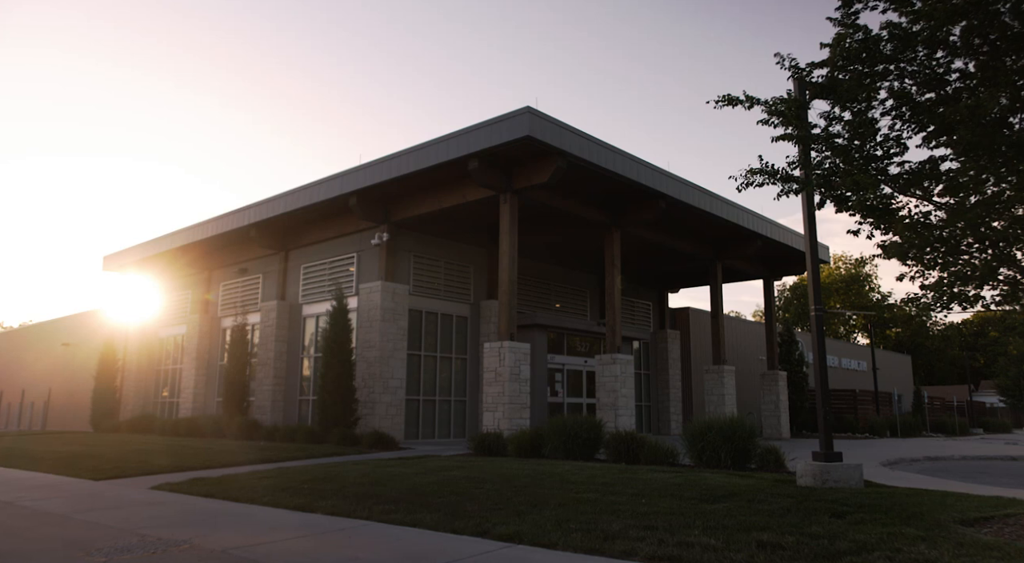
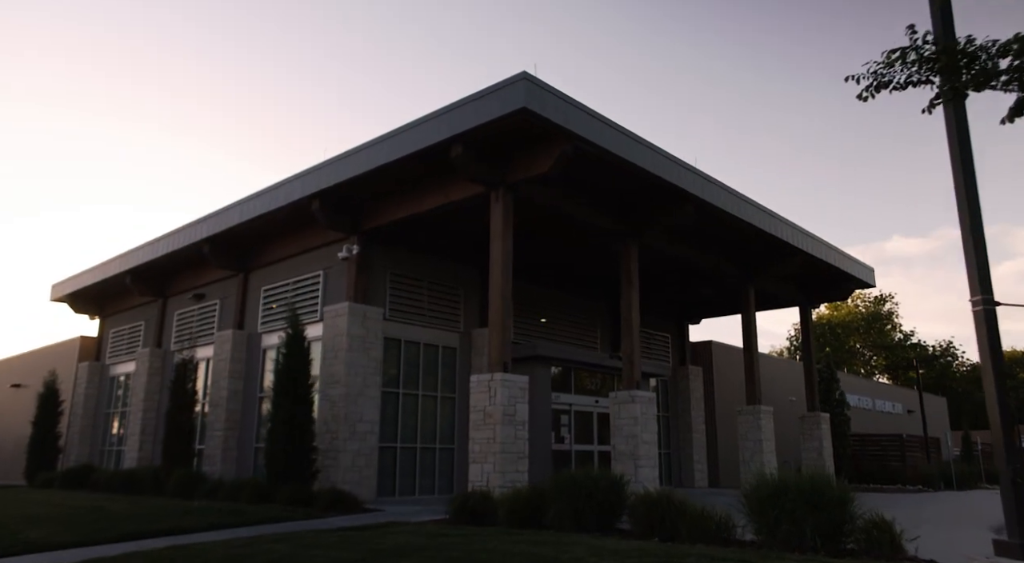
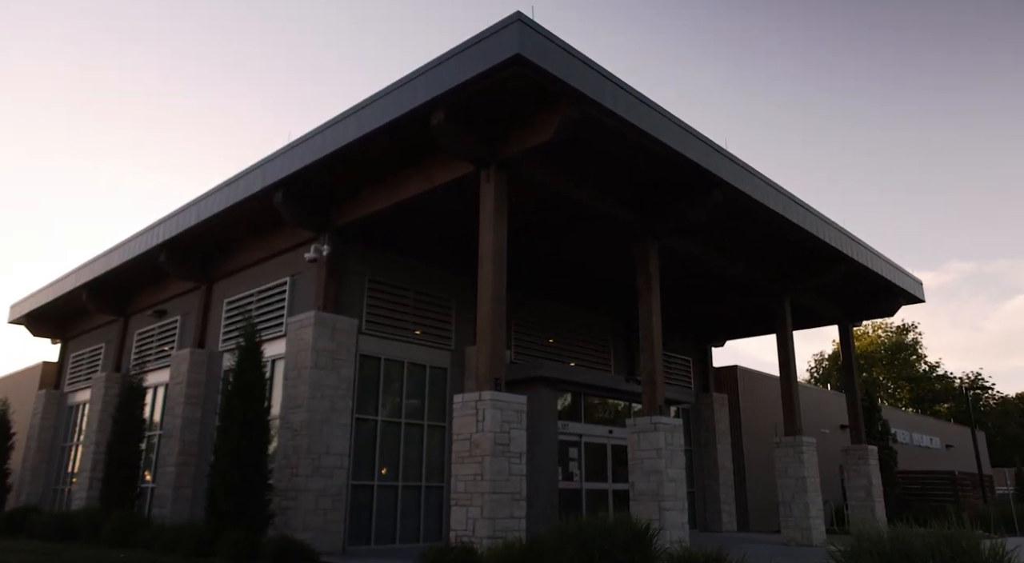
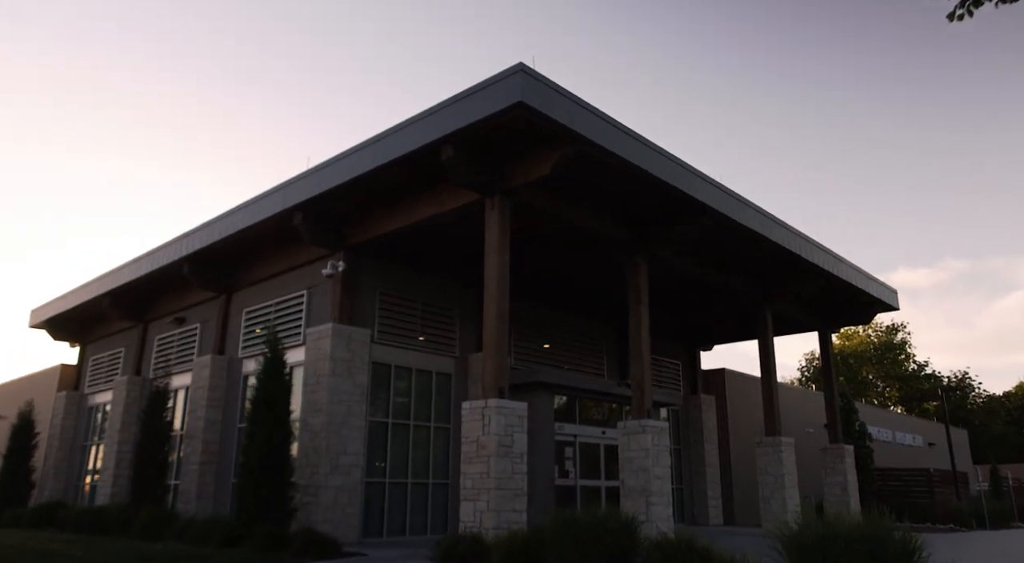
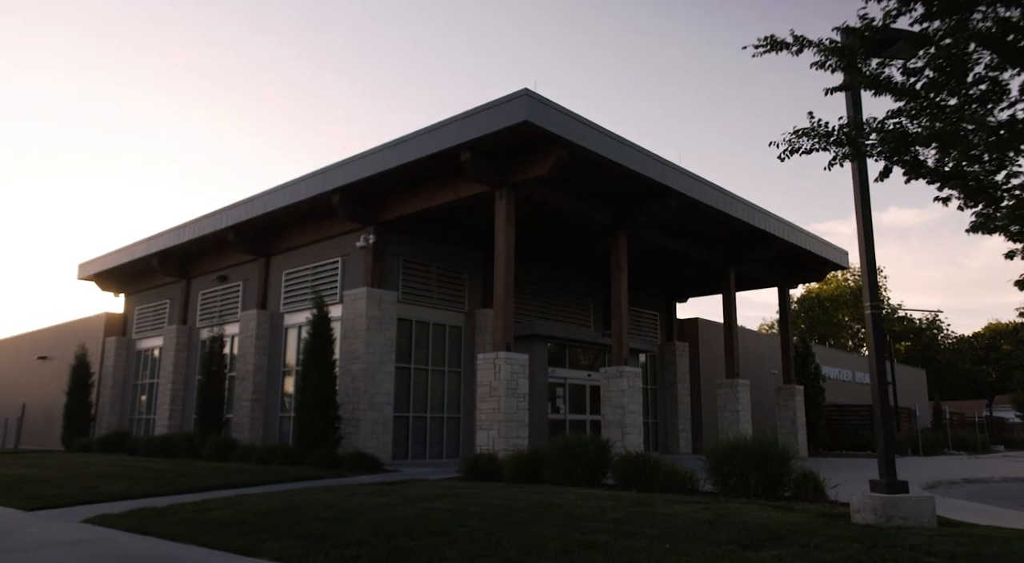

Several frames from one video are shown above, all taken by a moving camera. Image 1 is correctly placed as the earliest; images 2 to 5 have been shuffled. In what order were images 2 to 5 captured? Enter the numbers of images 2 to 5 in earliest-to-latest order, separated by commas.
5, 2, 4, 3
